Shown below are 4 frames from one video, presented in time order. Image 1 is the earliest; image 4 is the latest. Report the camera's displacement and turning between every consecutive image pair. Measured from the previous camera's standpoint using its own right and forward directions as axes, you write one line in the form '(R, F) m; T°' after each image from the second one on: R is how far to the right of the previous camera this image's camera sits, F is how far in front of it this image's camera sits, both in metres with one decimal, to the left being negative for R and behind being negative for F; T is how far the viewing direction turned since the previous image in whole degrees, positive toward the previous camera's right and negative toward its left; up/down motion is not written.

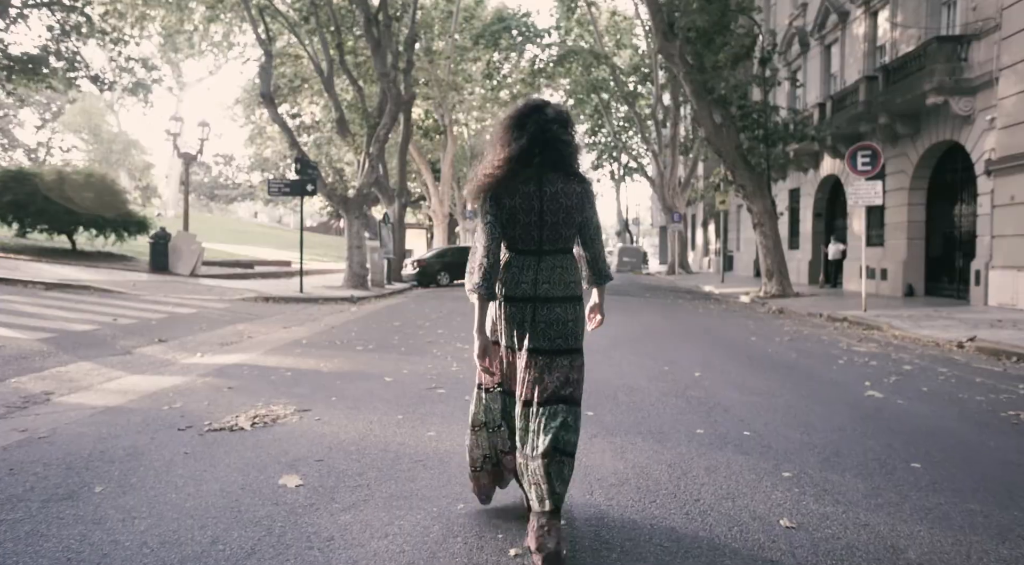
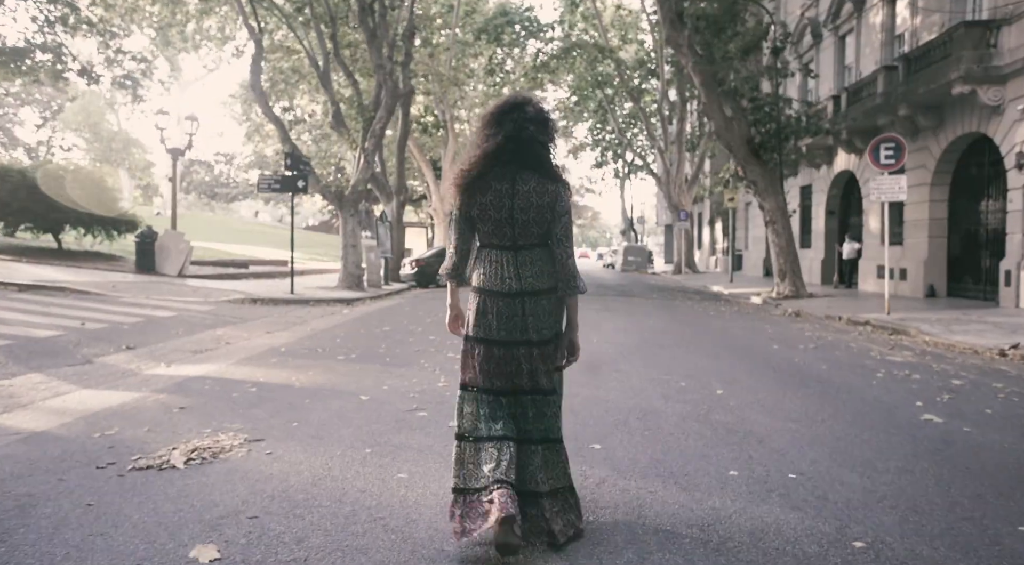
(+0.1, +1.0) m; 0°
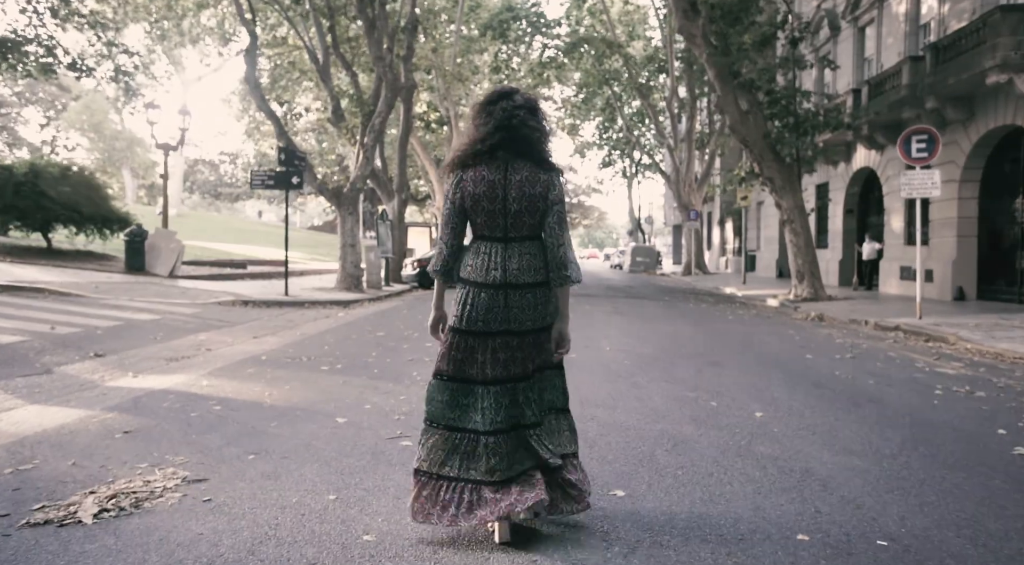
(0.0, +1.0) m; 0°
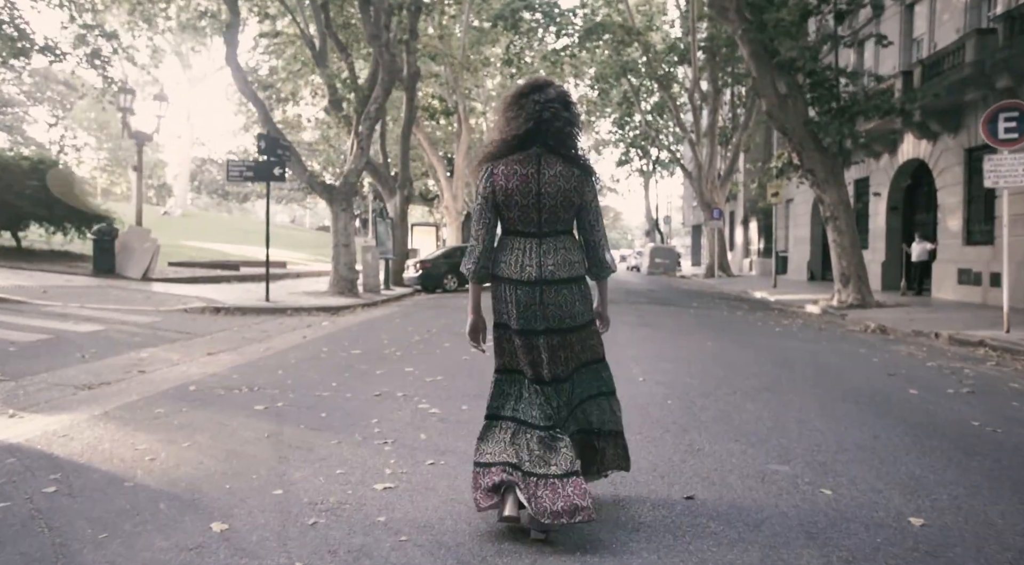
(+0.1, +2.2) m; -1°
